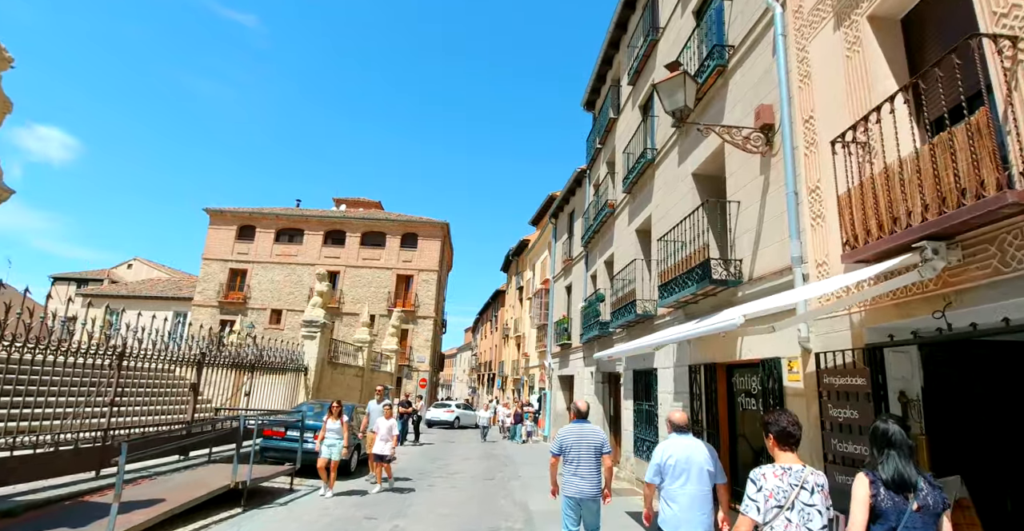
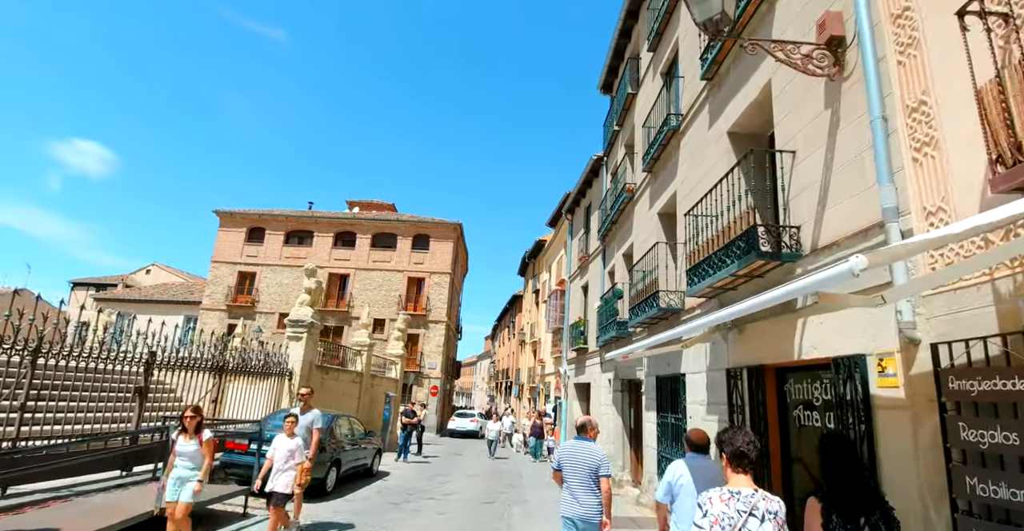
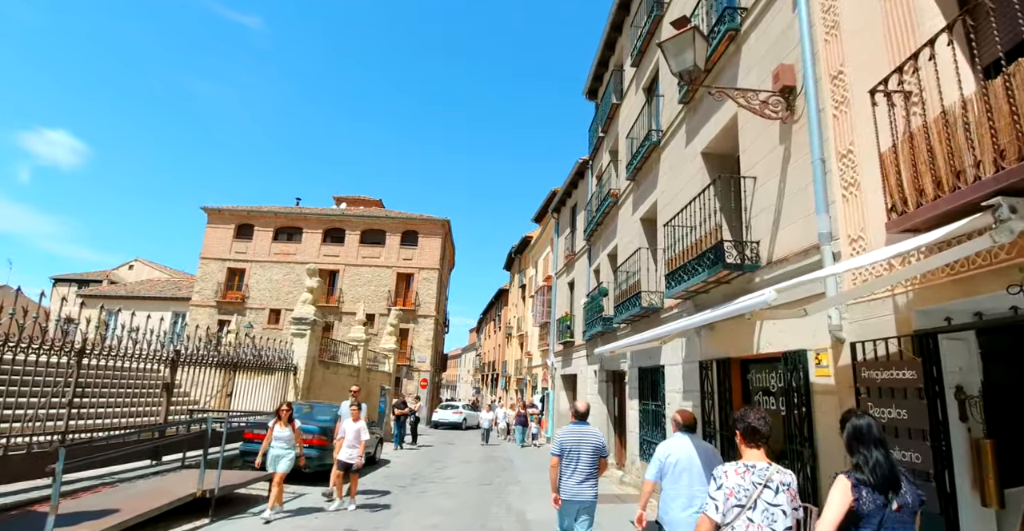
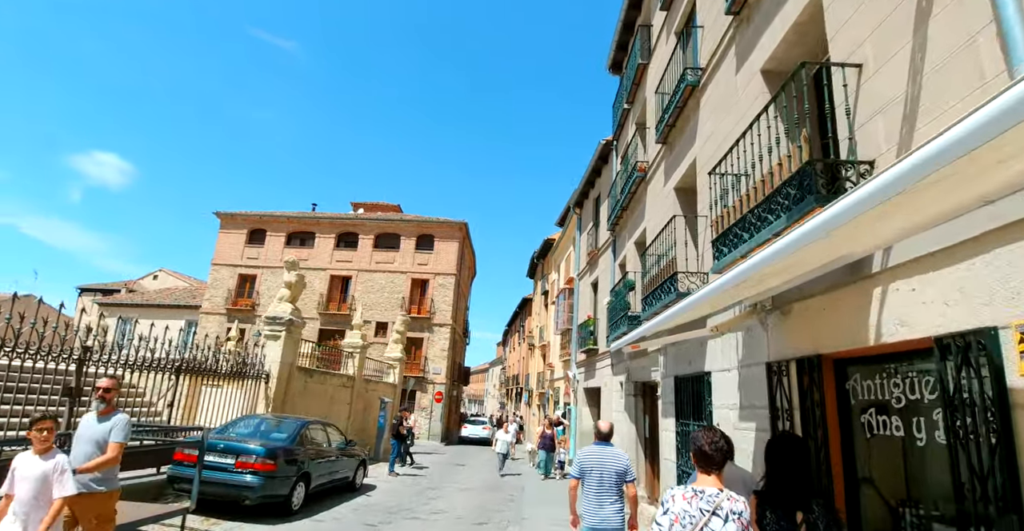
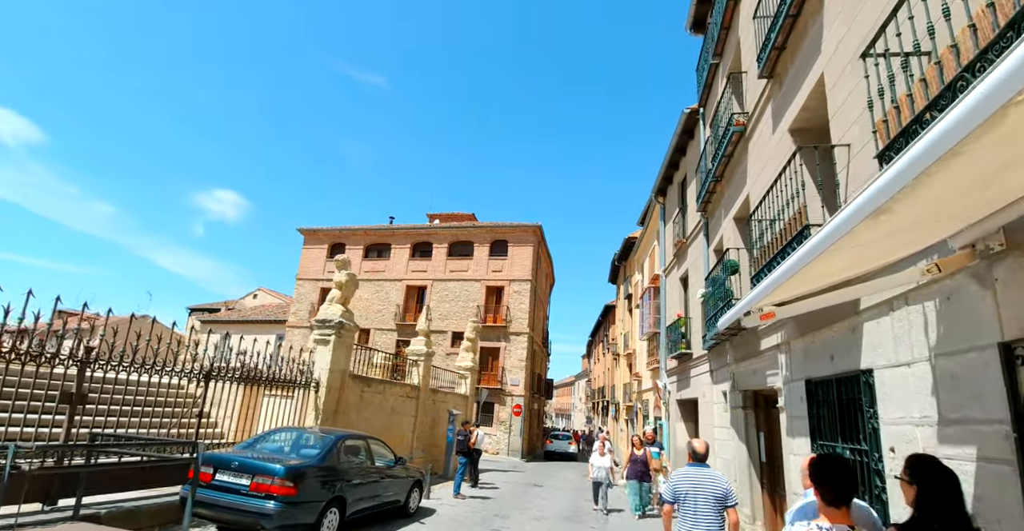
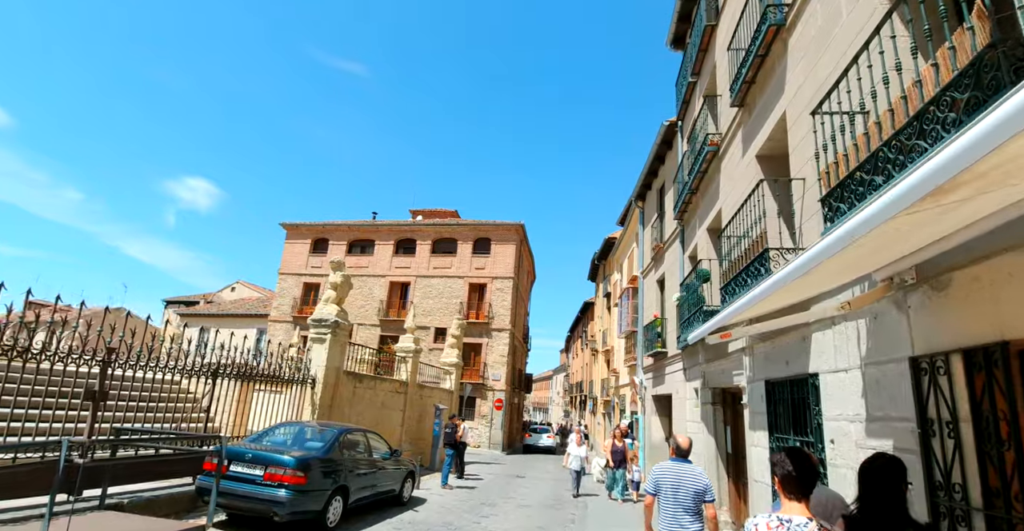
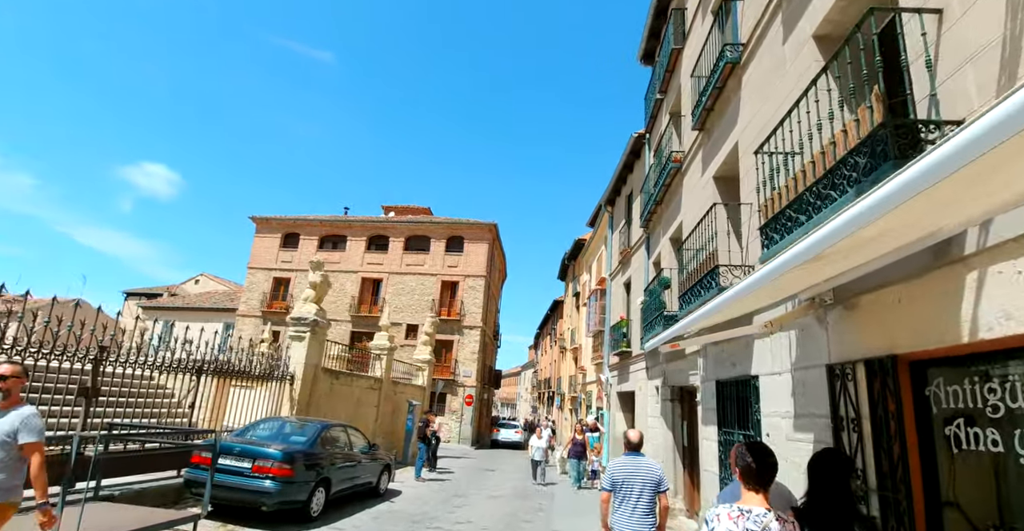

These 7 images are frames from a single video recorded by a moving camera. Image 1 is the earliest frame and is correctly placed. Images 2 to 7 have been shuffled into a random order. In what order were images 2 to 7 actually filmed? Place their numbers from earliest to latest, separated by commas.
3, 2, 4, 7, 6, 5
